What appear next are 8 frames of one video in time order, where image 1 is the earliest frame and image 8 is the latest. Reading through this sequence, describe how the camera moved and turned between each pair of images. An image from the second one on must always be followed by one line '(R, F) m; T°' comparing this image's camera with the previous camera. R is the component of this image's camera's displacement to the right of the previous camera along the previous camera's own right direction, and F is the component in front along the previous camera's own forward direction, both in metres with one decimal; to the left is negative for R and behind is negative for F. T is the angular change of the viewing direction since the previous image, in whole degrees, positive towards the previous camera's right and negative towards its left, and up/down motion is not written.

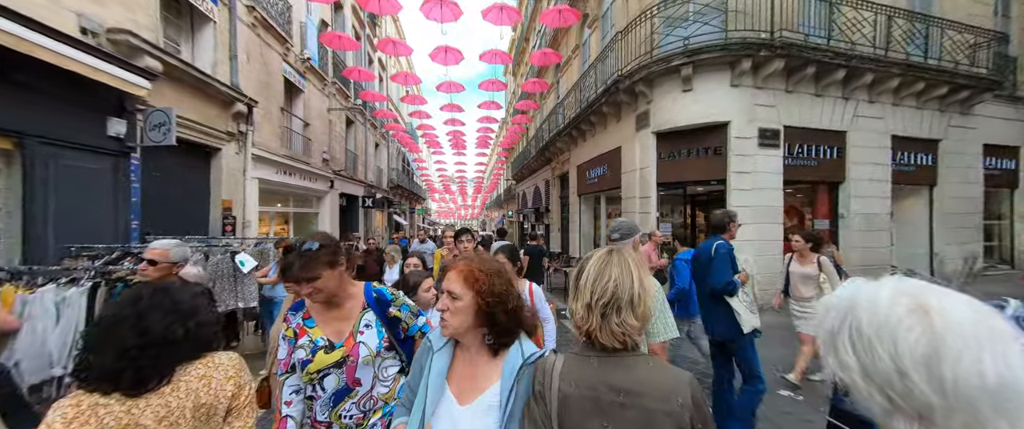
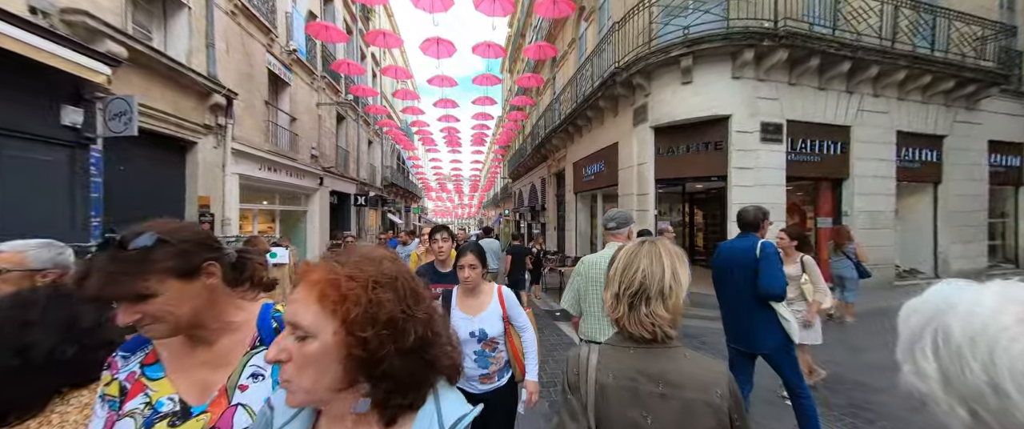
(+0.1, +0.3) m; 0°
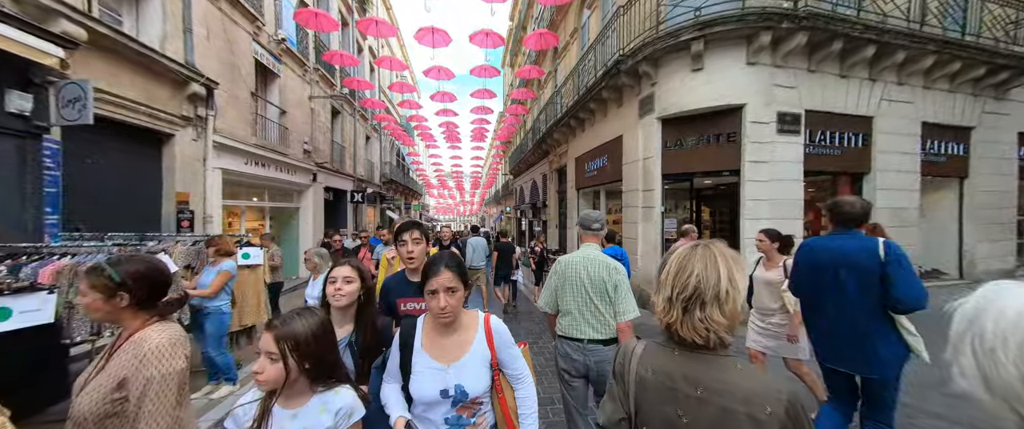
(+0.1, +0.4) m; 0°
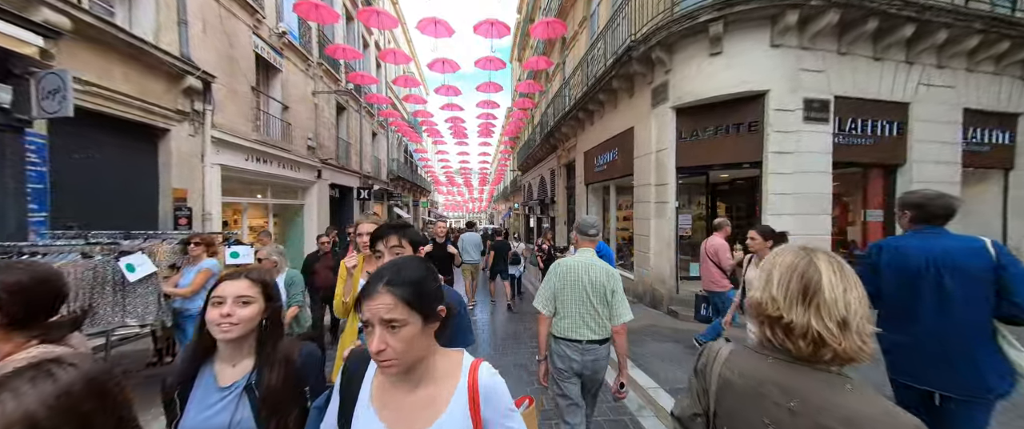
(+0.1, +0.3) m; -2°
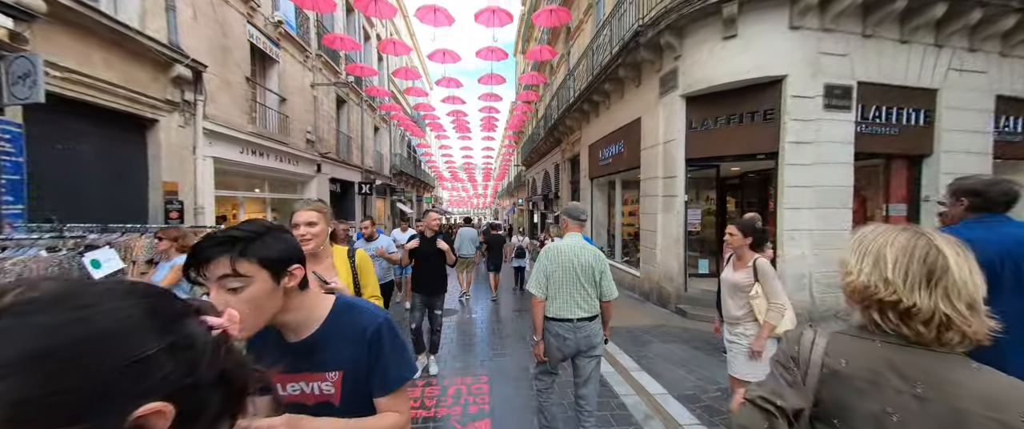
(+0.1, +0.3) m; -1°
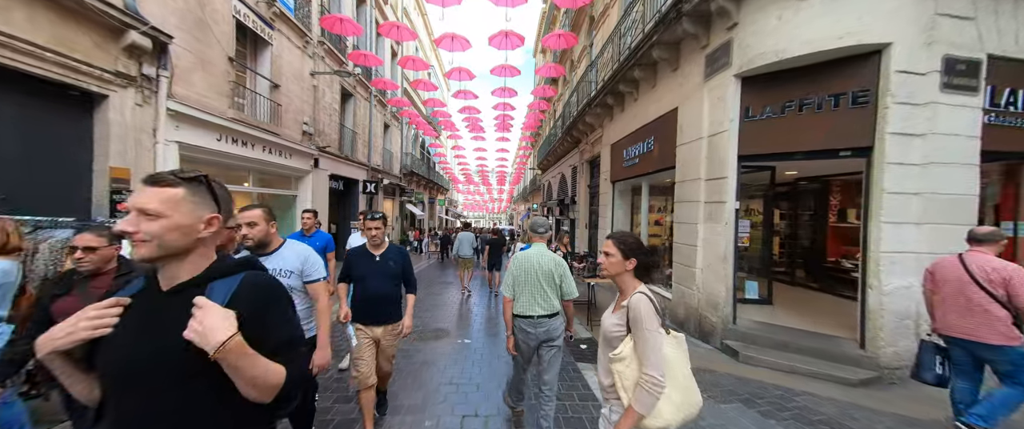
(+0.2, +1.2) m; -3°
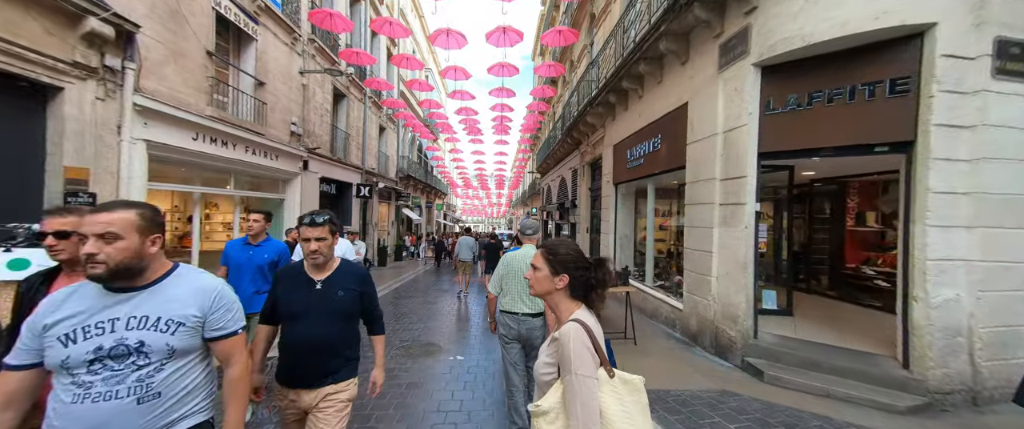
(0.0, +0.5) m; 0°
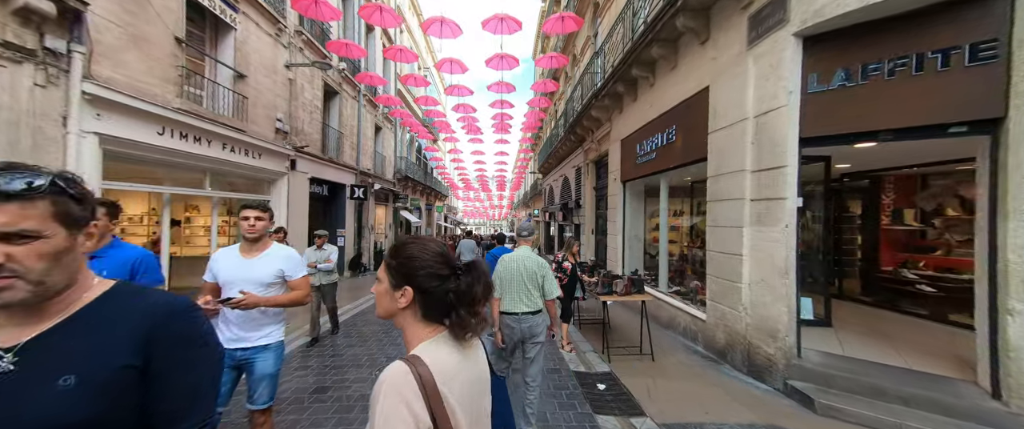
(0.0, +0.6) m; 0°
